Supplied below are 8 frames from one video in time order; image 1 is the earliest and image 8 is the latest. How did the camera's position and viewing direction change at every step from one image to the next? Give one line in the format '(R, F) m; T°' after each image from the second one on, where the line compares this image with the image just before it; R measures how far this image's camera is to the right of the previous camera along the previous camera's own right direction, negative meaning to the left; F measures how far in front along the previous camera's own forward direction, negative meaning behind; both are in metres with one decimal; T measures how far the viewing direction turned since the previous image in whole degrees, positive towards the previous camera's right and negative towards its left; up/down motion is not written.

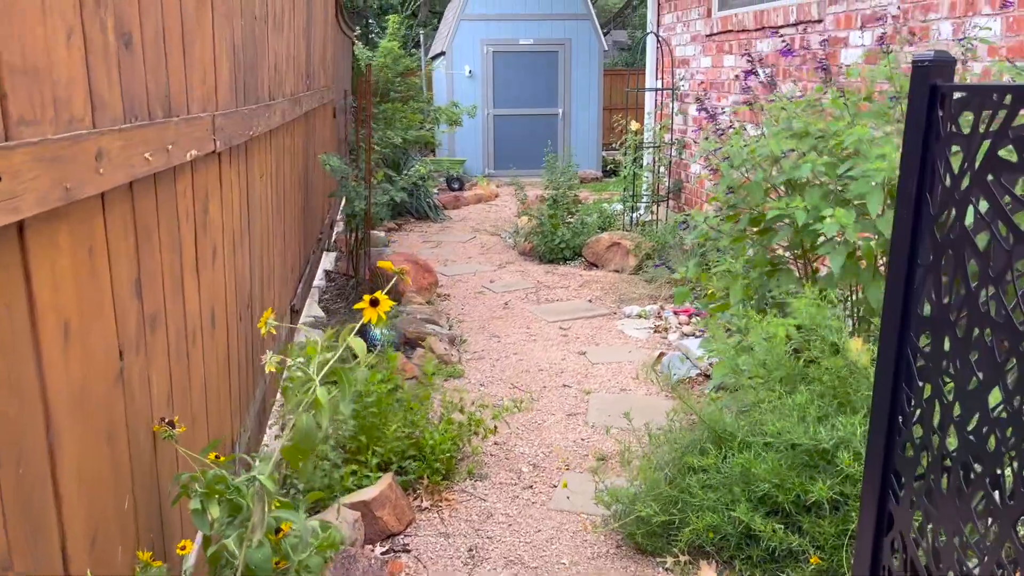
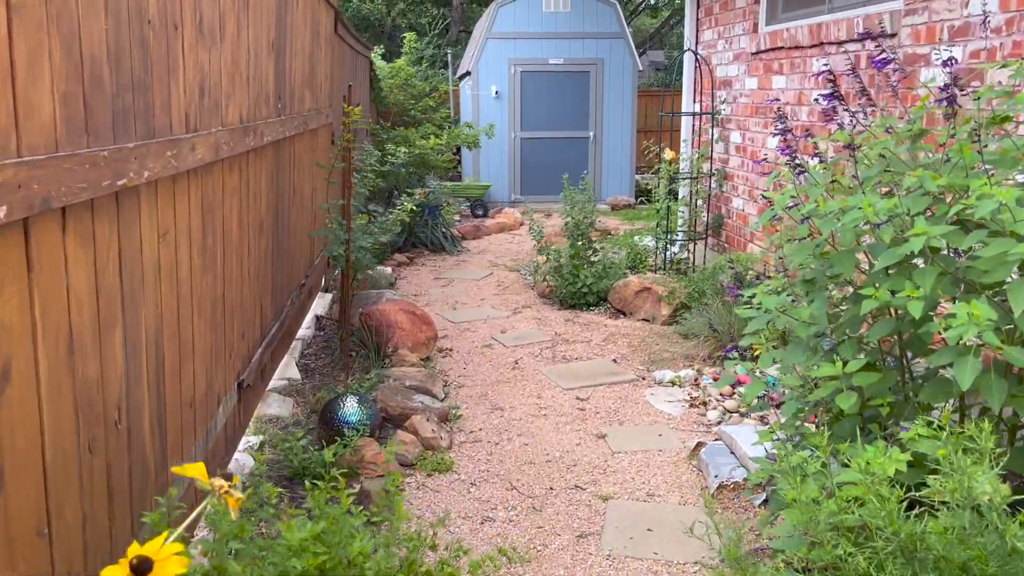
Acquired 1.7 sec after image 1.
(+0.1, +0.8) m; -2°
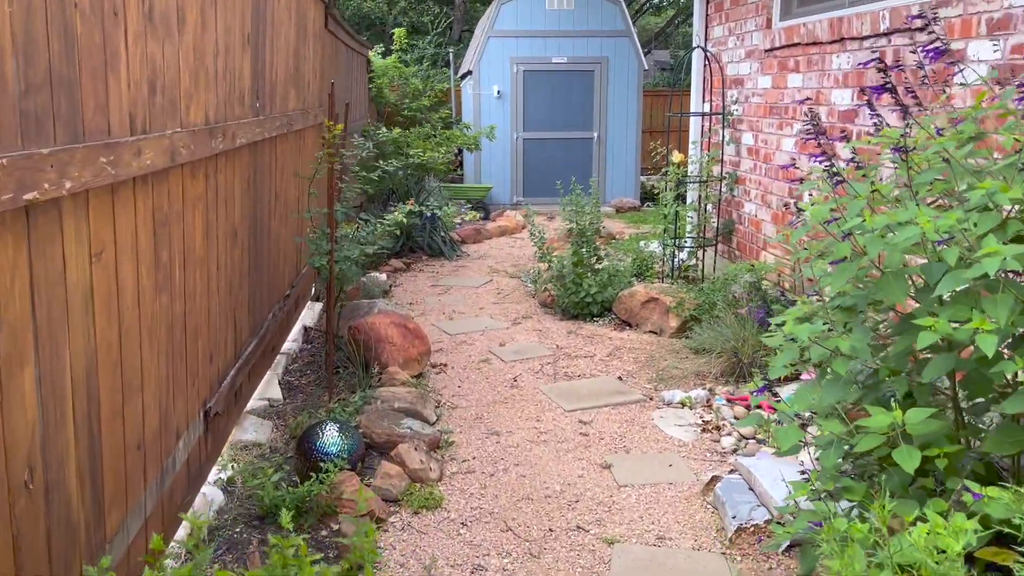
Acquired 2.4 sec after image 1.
(0.0, +0.3) m; 0°
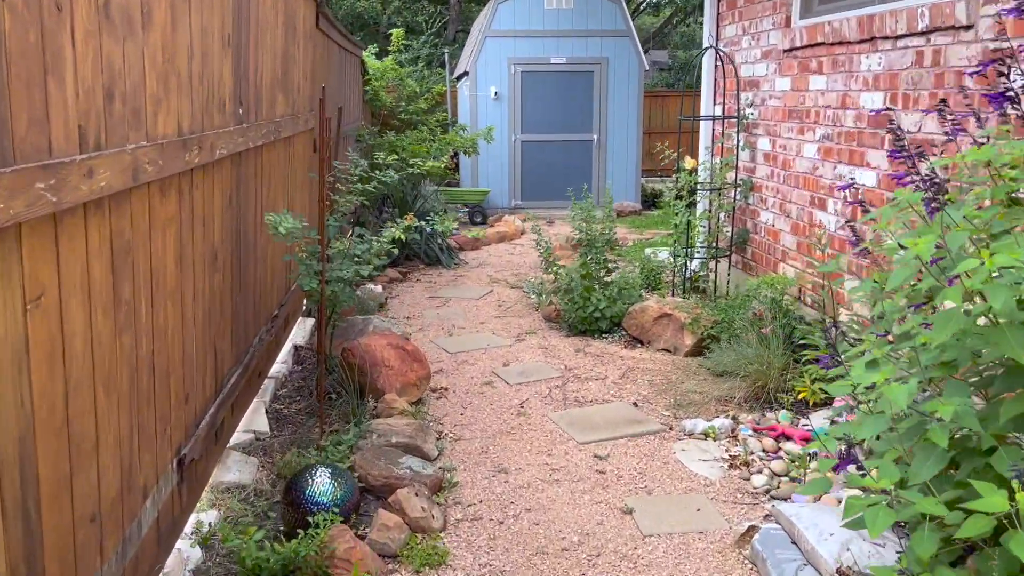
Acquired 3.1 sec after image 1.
(-0.1, +0.3) m; 0°
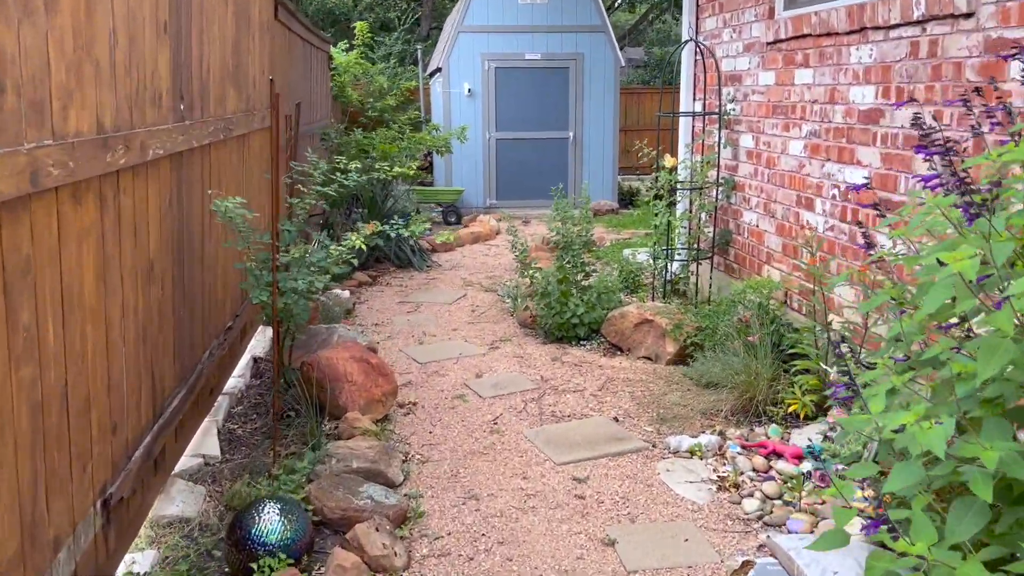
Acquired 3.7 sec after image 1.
(0.0, +0.3) m; +2°
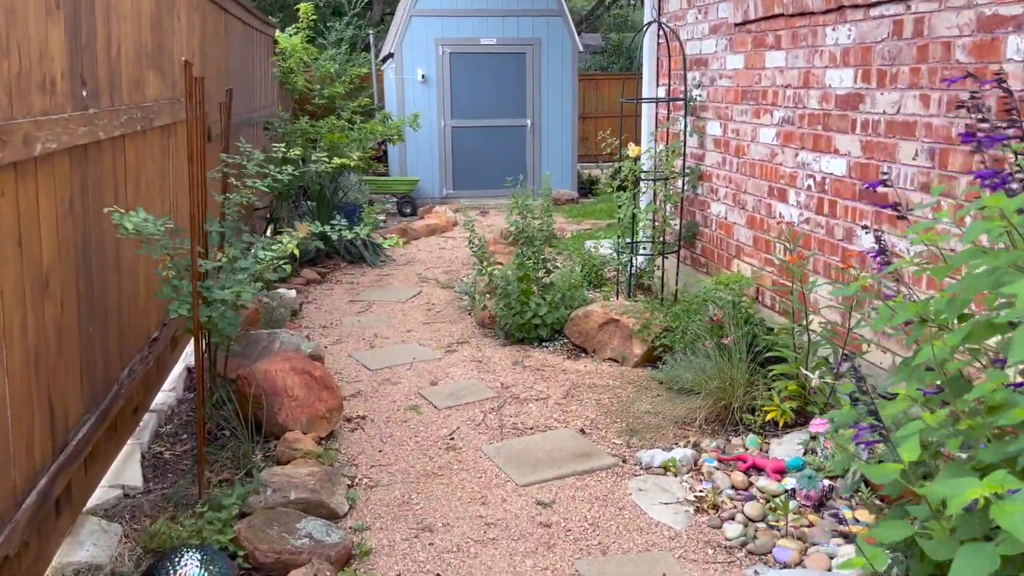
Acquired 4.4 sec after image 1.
(0.0, +0.3) m; +3°
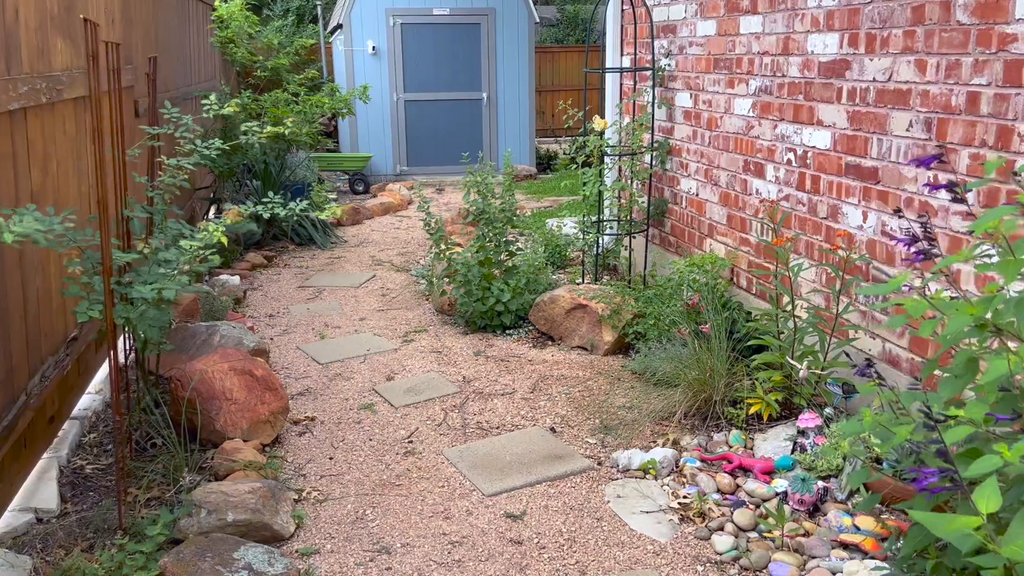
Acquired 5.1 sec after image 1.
(0.0, +0.3) m; +3°
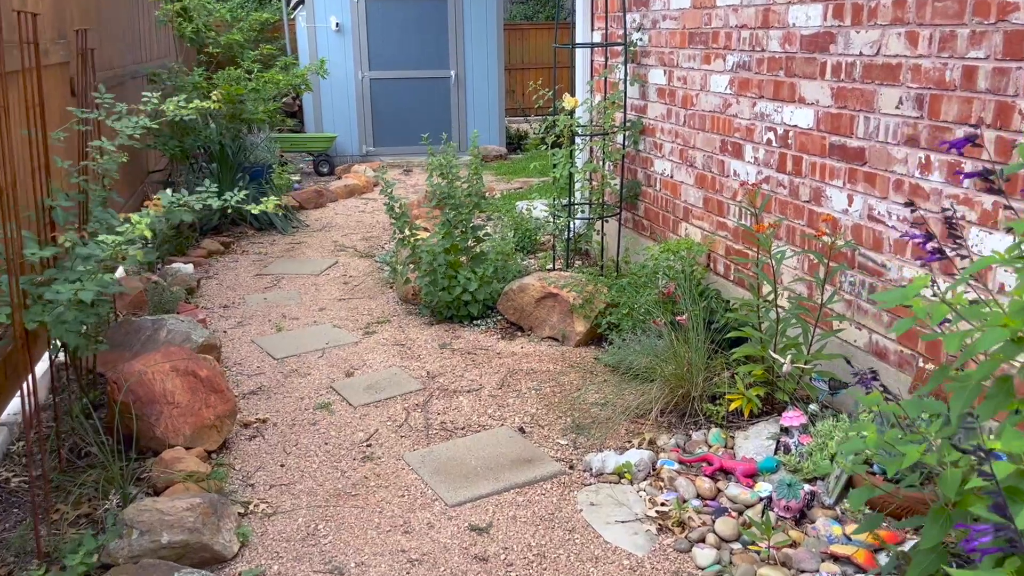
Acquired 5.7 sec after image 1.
(0.0, +0.2) m; +2°
